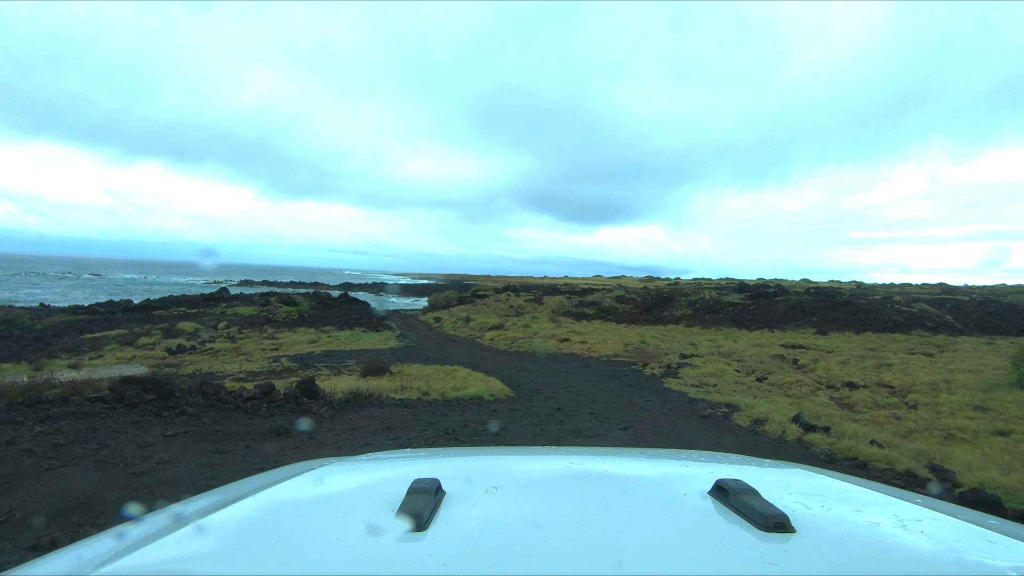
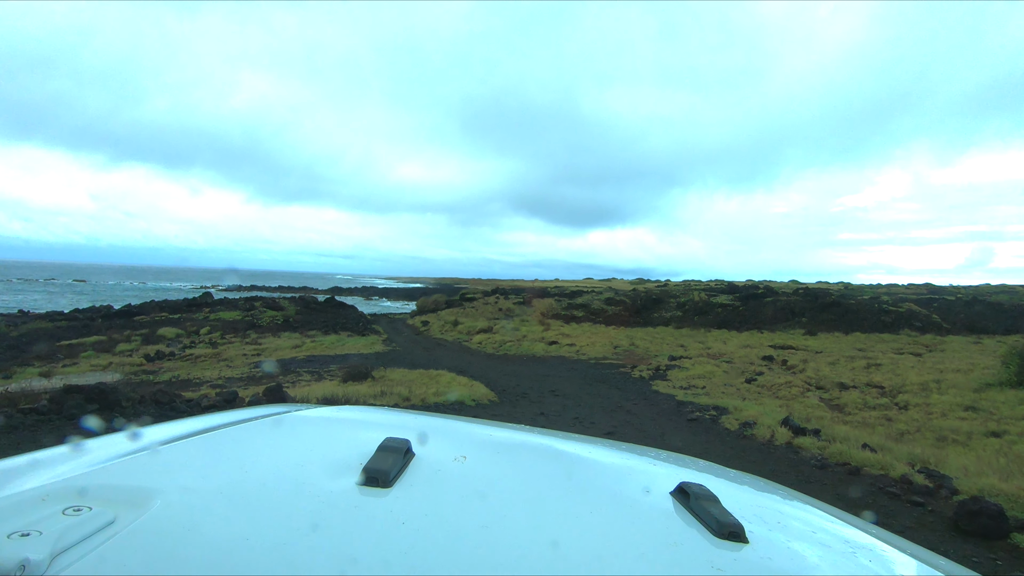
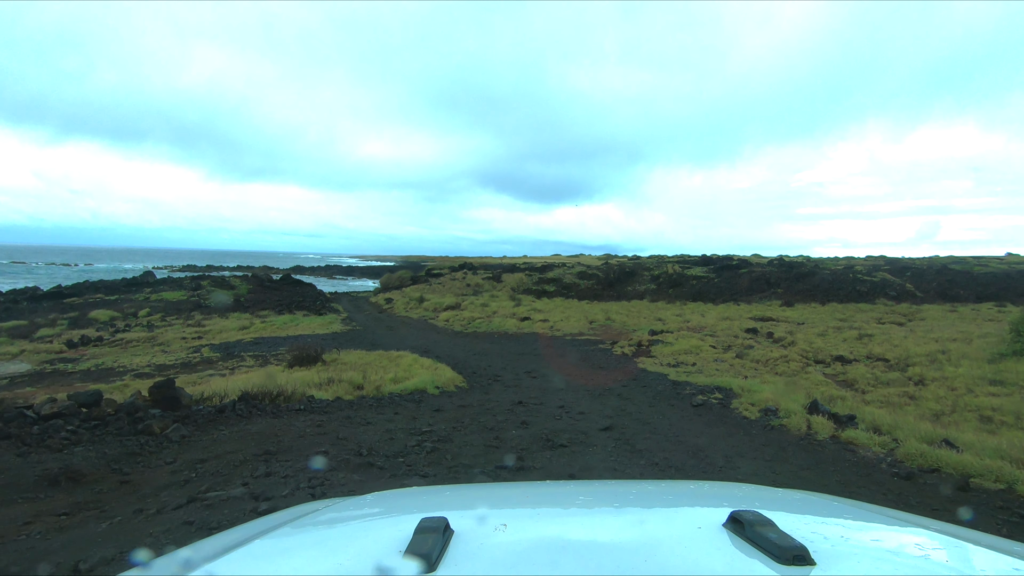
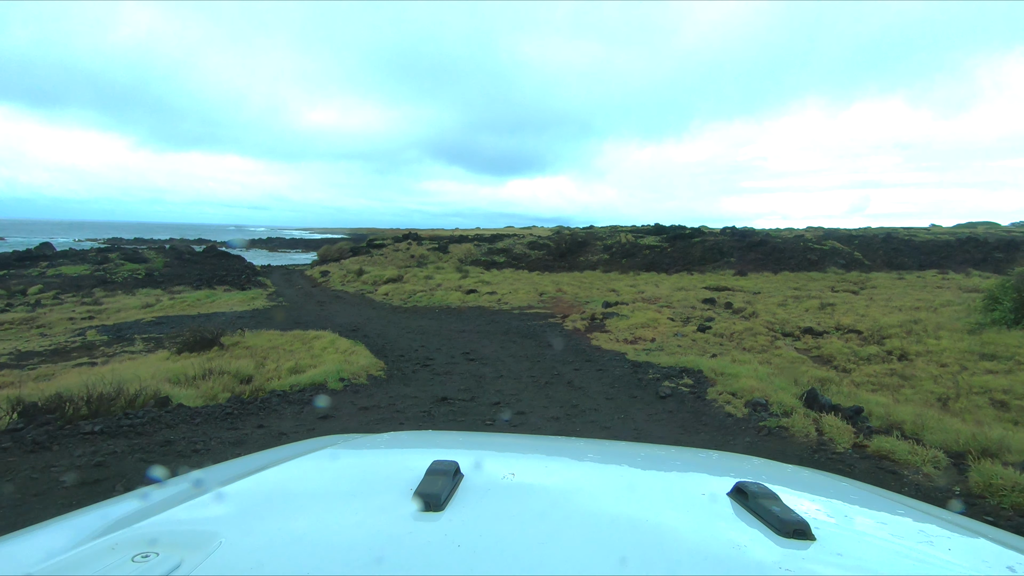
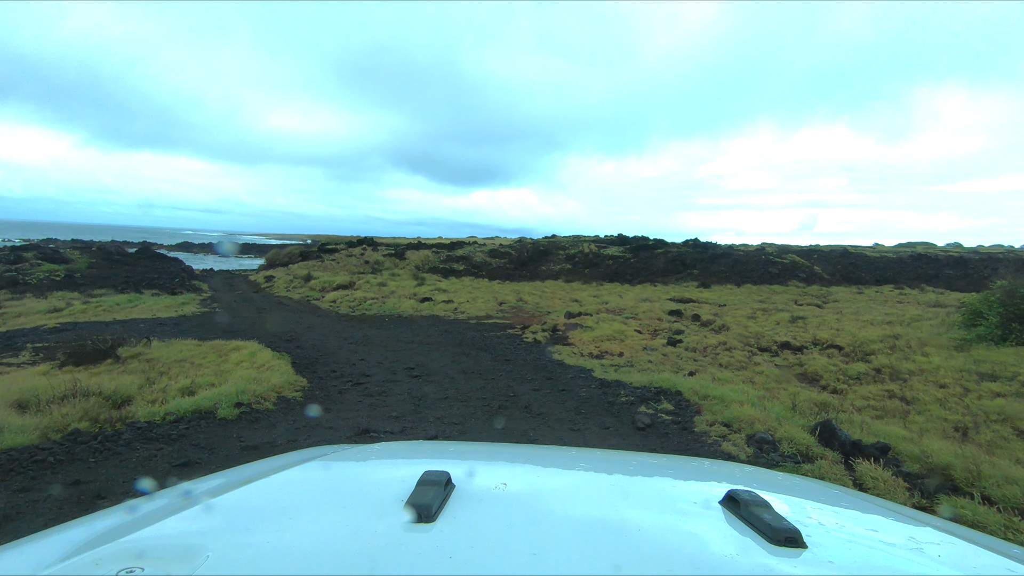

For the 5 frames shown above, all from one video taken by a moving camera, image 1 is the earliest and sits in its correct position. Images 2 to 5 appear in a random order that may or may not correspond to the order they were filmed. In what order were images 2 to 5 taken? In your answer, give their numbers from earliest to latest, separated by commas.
2, 3, 4, 5
